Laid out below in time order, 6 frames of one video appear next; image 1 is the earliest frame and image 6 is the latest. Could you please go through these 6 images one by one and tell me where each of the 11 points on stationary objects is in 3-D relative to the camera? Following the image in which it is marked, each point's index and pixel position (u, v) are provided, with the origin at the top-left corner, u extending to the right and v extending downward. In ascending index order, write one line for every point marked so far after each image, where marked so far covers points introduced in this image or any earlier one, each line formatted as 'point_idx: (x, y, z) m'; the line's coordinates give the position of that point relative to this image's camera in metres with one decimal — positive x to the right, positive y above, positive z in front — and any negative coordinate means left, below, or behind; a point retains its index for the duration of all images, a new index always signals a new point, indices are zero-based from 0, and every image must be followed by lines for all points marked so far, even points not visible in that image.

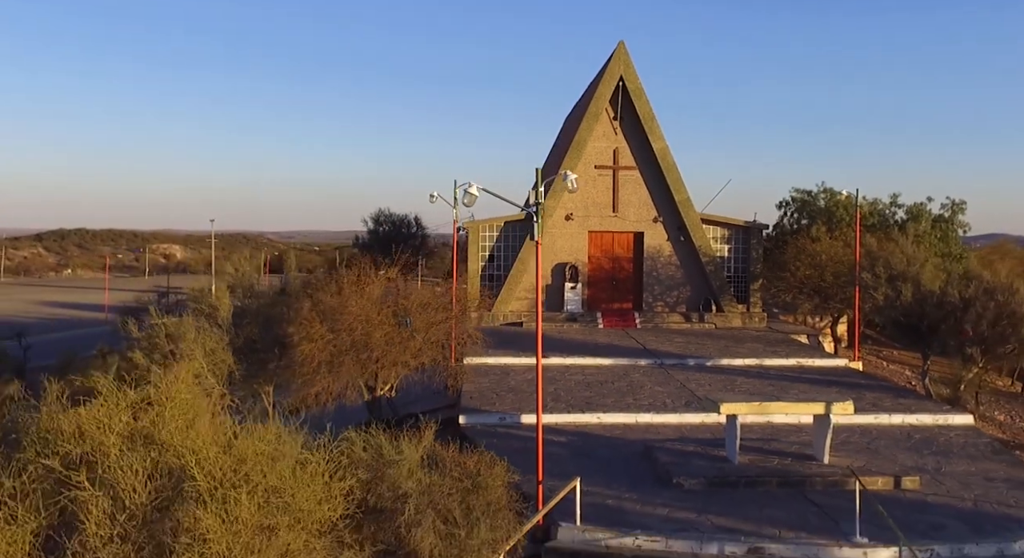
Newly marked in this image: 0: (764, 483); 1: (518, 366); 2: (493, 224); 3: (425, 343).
0: (+2.5, -2.0, +7.7) m
1: (+0.1, -1.4, +13.0) m
2: (-0.5, +1.2, +17.5) m
3: (-1.2, -0.9, +10.6) m
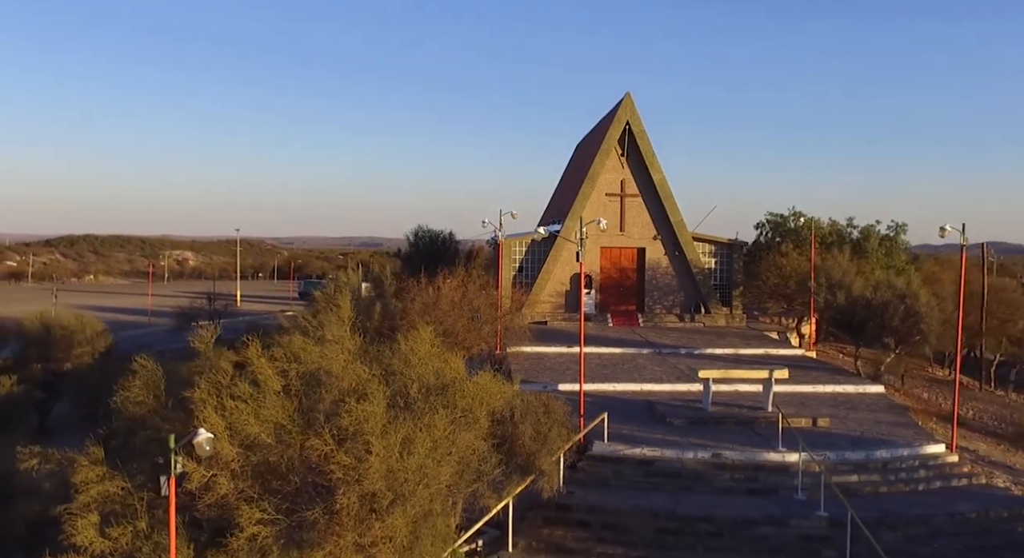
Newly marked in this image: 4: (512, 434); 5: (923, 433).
0: (+3.2, -2.1, +11.6) m
1: (+0.8, -1.6, +17.0) m
2: (+0.2, +1.1, +21.4) m
3: (-0.5, -1.0, +14.5) m
4: (0.0, -1.7, +8.7) m
5: (+5.9, -2.2, +11.4) m
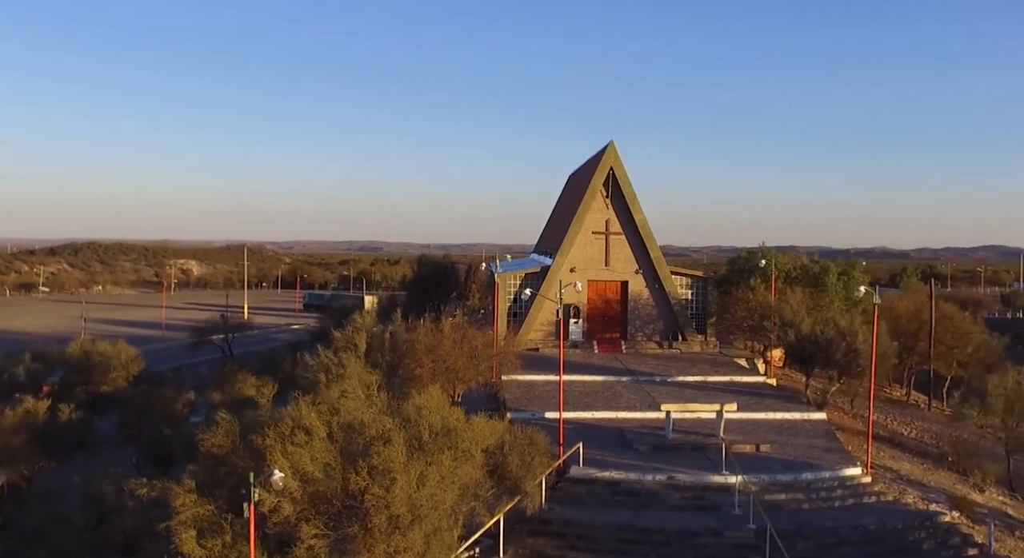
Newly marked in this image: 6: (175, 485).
0: (+3.0, -3.0, +13.9) m
1: (+0.7, -2.5, +19.2) m
2: (+0.1, +0.1, +23.7) m
3: (-0.6, -1.9, +16.8) m
4: (-0.1, -2.6, +11.0) m
5: (+5.8, -3.1, +13.7) m
6: (-4.0, -2.4, +9.2) m
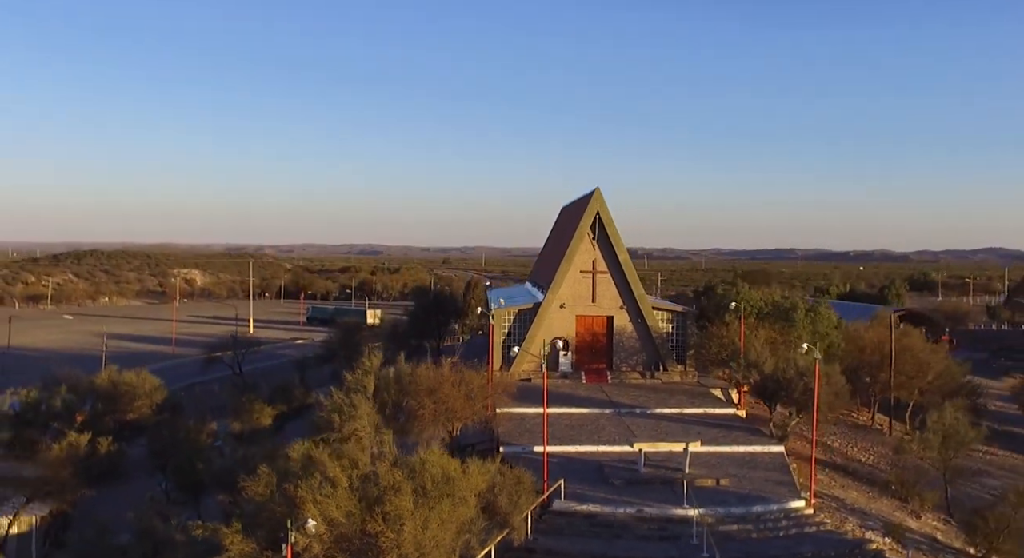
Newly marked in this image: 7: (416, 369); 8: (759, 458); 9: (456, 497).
0: (+2.9, -4.1, +15.9) m
1: (+0.5, -3.7, +21.3) m
2: (-0.1, -1.0, +25.7) m
3: (-0.8, -3.0, +18.8) m
4: (-0.3, -3.7, +13.0) m
5: (+5.6, -4.2, +15.7) m
6: (-4.1, -3.5, +11.2) m
7: (-2.4, -2.3, +19.9) m
8: (+5.6, -4.1, +17.8) m
9: (-0.8, -3.2, +11.4) m
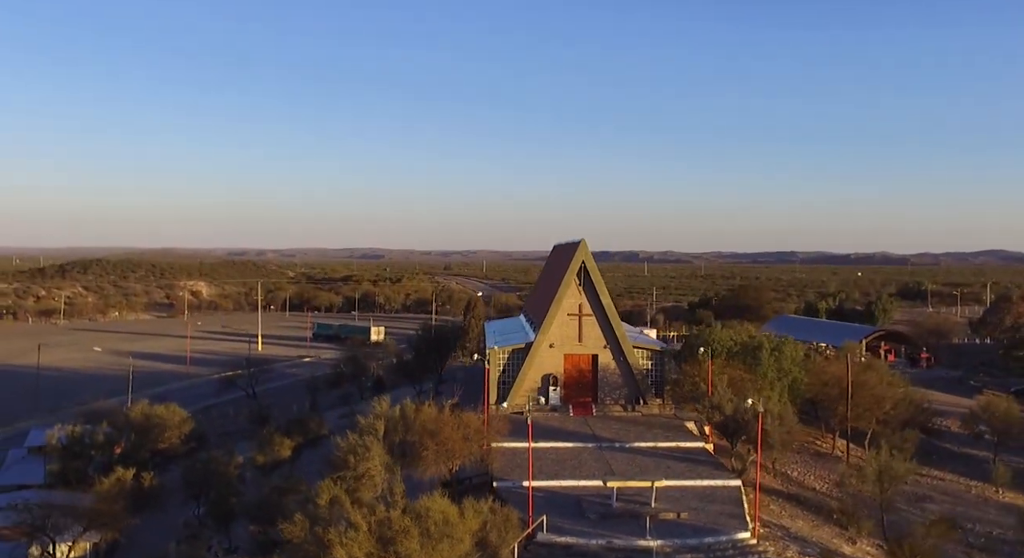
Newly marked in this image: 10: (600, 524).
0: (+2.7, -5.6, +18.6) m
1: (+0.3, -5.2, +24.0) m
2: (-0.3, -2.6, +28.5) m
3: (-1.0, -4.6, +21.6) m
4: (-0.6, -5.2, +15.7) m
5: (+5.4, -5.7, +18.4) m
6: (-4.4, -5.1, +14.0) m
7: (-2.7, -3.8, +22.6) m
8: (+5.4, -5.6, +20.5) m
9: (-1.1, -4.7, +14.2) m
10: (+2.1, -5.7, +18.3) m
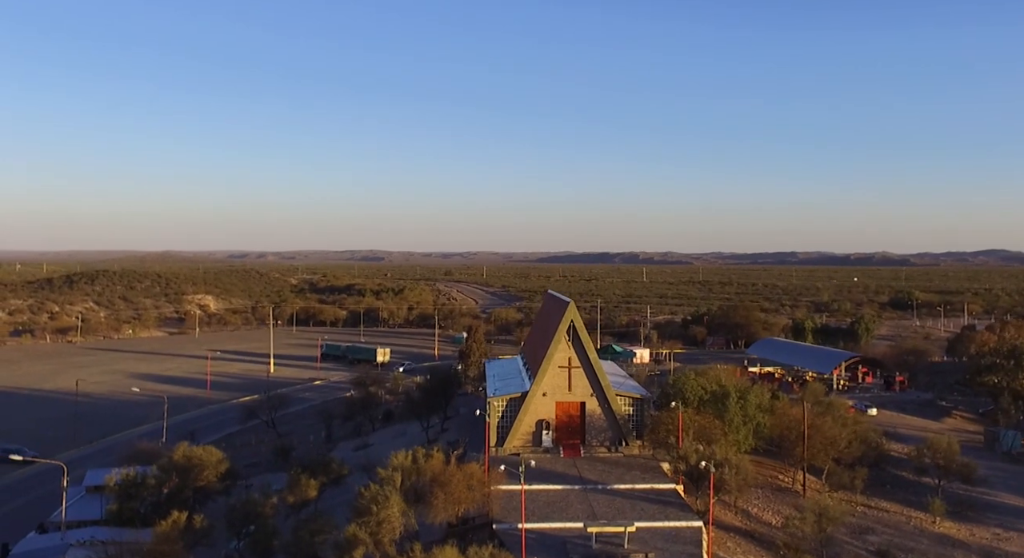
0: (+2.6, -8.0, +22.5) m
1: (+0.2, -7.5, +27.9) m
2: (-0.4, -5.0, +32.4) m
3: (-1.1, -6.9, +25.5) m
4: (-0.7, -7.6, +19.6) m
5: (+5.3, -8.0, +22.3) m
6: (-4.5, -7.4, +17.9) m
7: (-2.8, -6.2, +26.5) m
8: (+5.3, -7.9, +24.4) m
9: (-1.2, -7.0, +18.1) m
10: (+2.0, -8.0, +22.2) m
